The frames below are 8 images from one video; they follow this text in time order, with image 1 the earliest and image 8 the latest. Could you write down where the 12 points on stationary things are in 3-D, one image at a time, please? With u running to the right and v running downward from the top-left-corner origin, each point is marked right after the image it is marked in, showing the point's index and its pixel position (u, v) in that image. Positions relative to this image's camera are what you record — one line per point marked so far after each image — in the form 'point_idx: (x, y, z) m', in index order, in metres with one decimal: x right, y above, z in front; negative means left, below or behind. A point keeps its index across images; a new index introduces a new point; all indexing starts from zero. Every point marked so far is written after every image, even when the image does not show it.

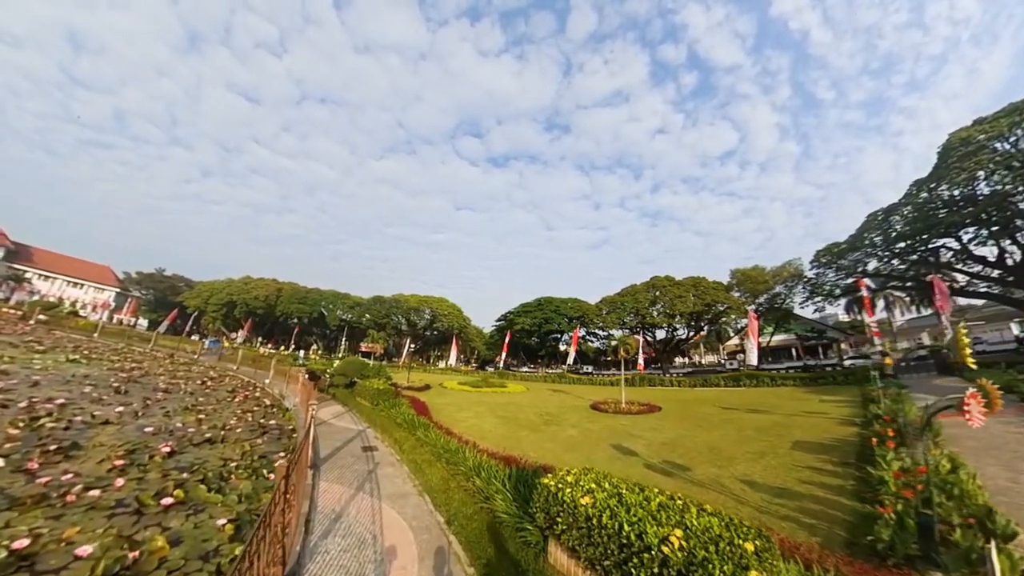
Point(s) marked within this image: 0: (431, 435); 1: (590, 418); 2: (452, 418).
0: (-1.6, -3.0, +8.6) m
1: (+3.5, -5.1, +17.2) m
2: (-1.8, -4.2, +13.7) m
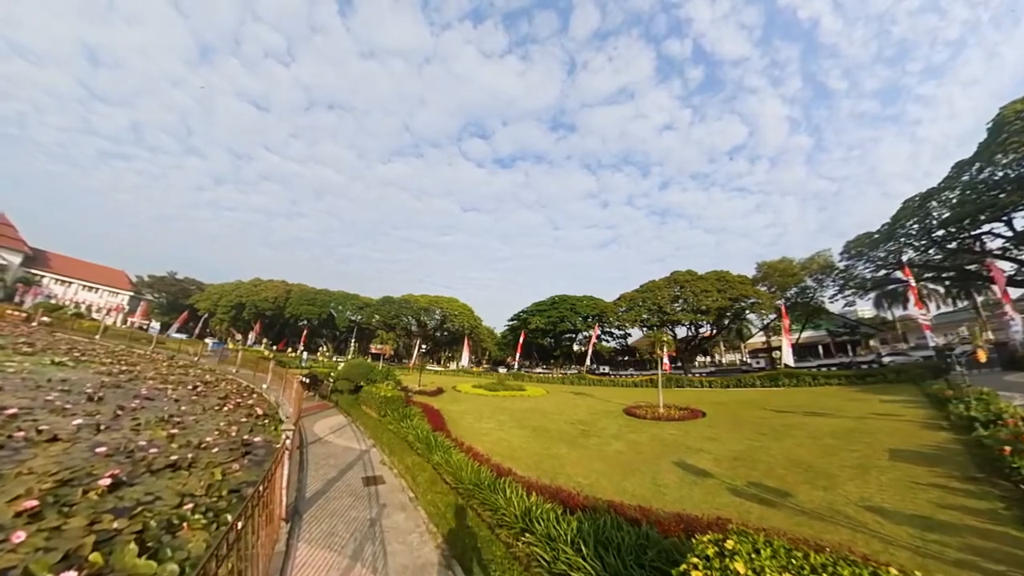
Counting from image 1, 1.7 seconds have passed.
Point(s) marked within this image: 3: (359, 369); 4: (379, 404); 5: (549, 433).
0: (-0.9, -2.7, +6.6) m
1: (+4.4, -4.7, +15.1) m
2: (-1.0, -3.9, +11.7) m
3: (-5.4, -2.9, +15.0) m
4: (-3.5, -3.1, +11.3) m
5: (+1.1, -4.2, +12.6) m
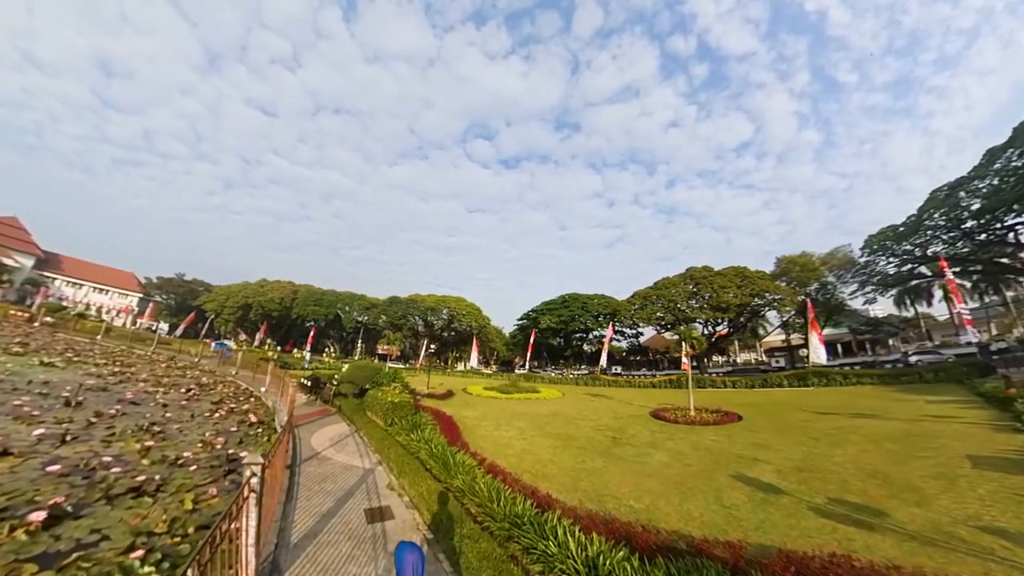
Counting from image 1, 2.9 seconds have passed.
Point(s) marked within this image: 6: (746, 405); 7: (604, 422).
0: (-0.3, -2.5, +5.2) m
1: (+5.0, -4.4, +13.6) m
2: (-0.4, -3.7, +10.3) m
3: (-4.7, -2.7, +13.7) m
4: (-2.9, -2.9, +10.0) m
5: (+1.7, -3.9, +11.2) m
6: (+10.6, -5.2, +19.7) m
7: (+3.2, -4.5, +14.9) m
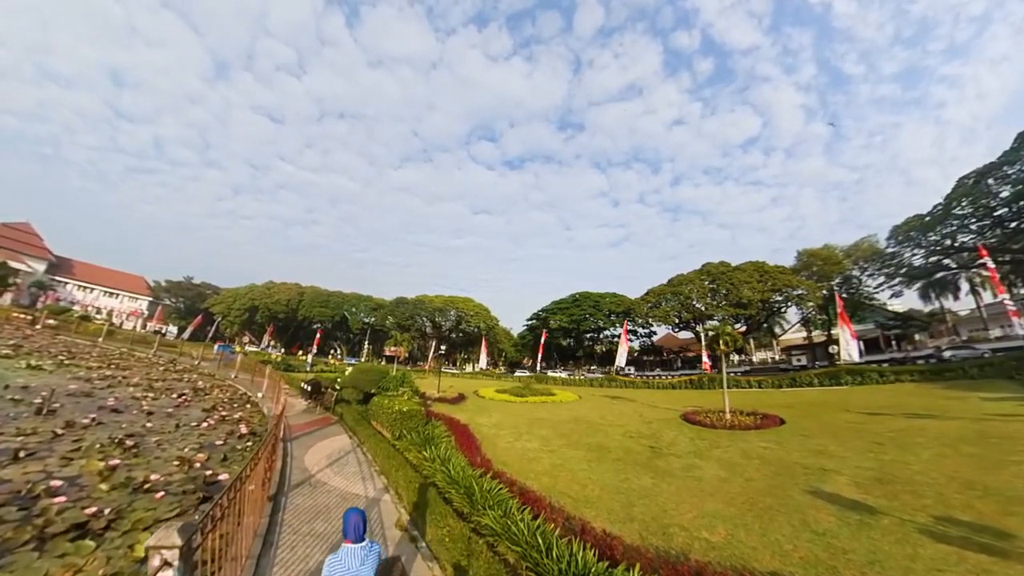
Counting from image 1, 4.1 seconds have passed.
0: (+0.1, -2.3, +3.9) m
1: (+5.6, -4.2, +12.3) m
2: (+0.2, -3.5, +9.0) m
3: (-4.2, -2.5, +12.4) m
4: (-2.3, -2.7, +8.7) m
5: (+2.3, -3.7, +9.8) m
6: (+11.3, -4.9, +18.2) m
7: (+3.8, -4.3, +13.5) m
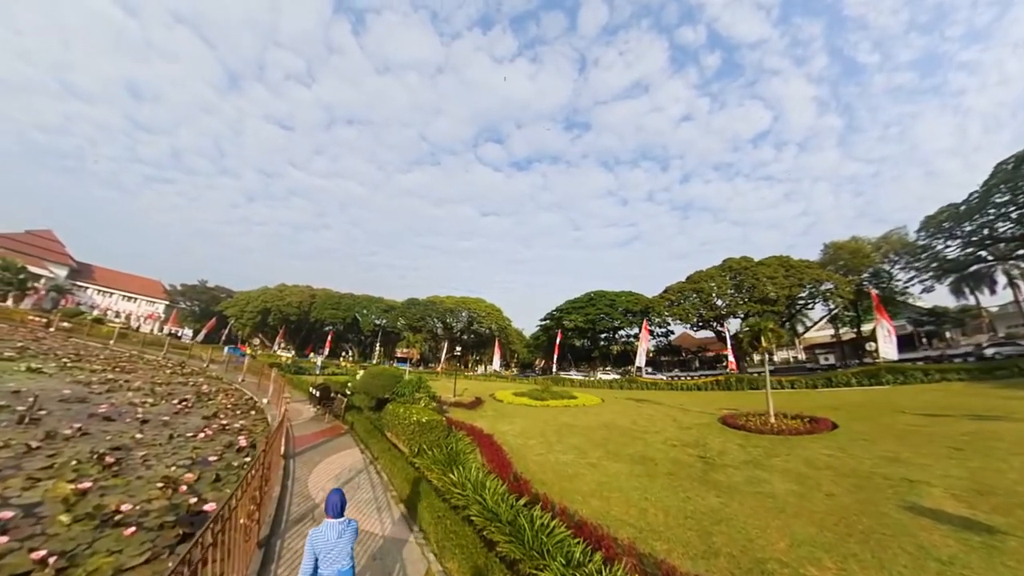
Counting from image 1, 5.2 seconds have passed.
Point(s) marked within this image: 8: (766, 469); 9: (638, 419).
0: (+0.6, -2.1, +2.7) m
1: (+6.3, -4.0, +11.0) m
2: (+0.8, -3.3, +7.8) m
3: (-3.4, -2.4, +11.3) m
4: (-1.7, -2.5, +7.6) m
5: (+2.9, -3.5, +8.6) m
6: (+12.1, -4.7, +16.8) m
7: (+4.5, -4.1, +12.2) m
8: (+5.1, -3.7, +8.7) m
9: (+4.3, -4.5, +14.9) m
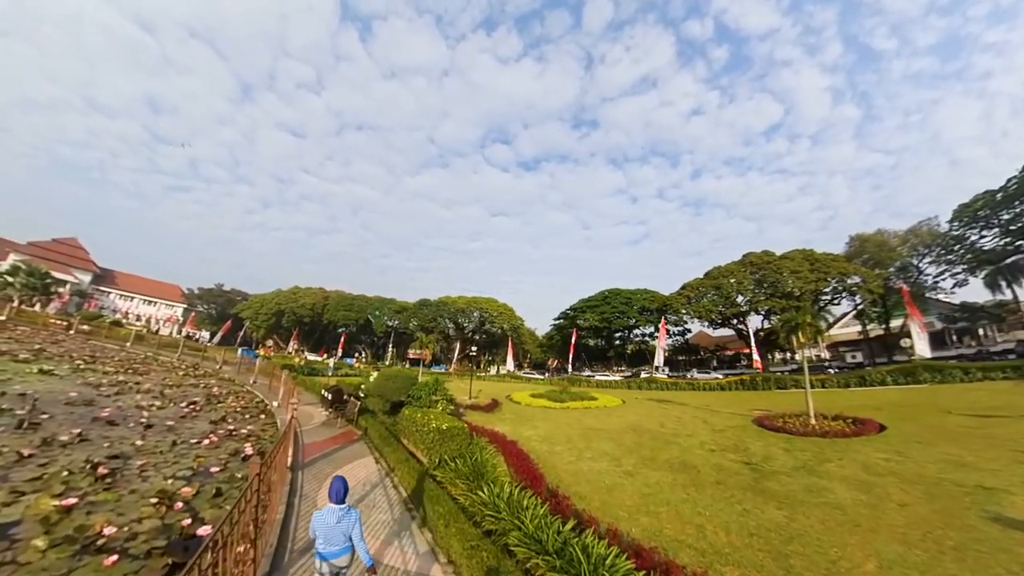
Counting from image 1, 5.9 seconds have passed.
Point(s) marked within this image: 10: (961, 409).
0: (+1.0, -1.9, +2.0) m
1: (+6.9, -3.8, +10.1) m
2: (+1.3, -3.1, +7.0) m
3: (-2.9, -2.3, +10.7) m
4: (-1.2, -2.4, +6.9) m
5: (+3.4, -3.4, +7.8) m
6: (+12.9, -4.4, +15.7) m
7: (+5.1, -3.9, +11.4) m
8: (+5.6, -3.5, +7.8) m
9: (+5.0, -4.3, +14.1) m
10: (+15.8, -4.3, +15.2) m
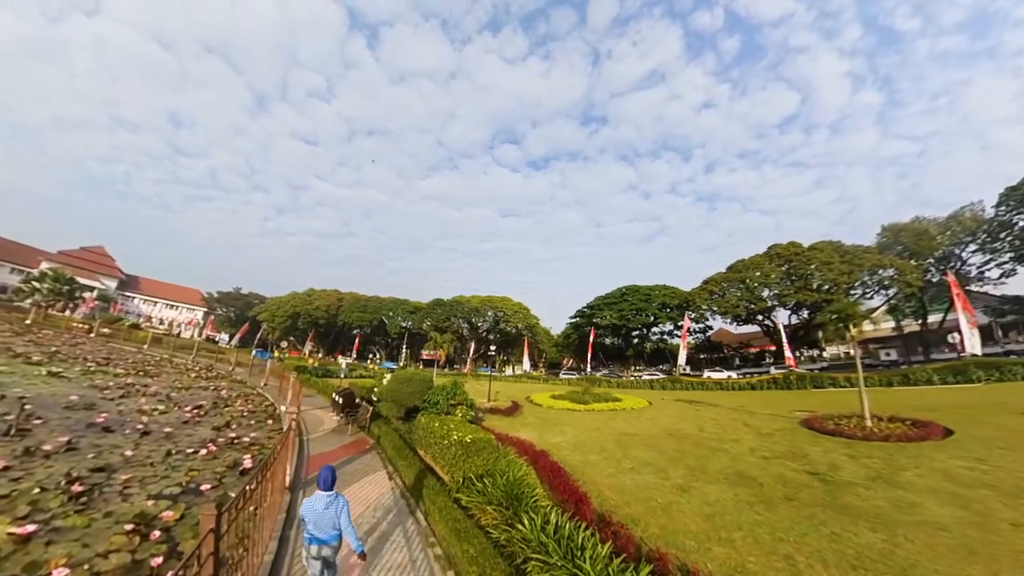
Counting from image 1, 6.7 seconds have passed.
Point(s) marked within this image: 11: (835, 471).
0: (+1.3, -1.7, +1.0) m
1: (+7.5, -3.5, +8.9) m
2: (+1.8, -2.9, +6.0) m
3: (-2.3, -2.1, +9.8) m
4: (-0.8, -2.2, +5.9) m
5: (+3.9, -3.1, +6.7) m
6: (+13.6, -4.1, +14.3) m
7: (+5.7, -3.7, +10.2) m
8: (+6.1, -3.2, +6.7) m
9: (+5.7, -4.1, +12.9) m
10: (+16.5, -3.9, +13.7) m
11: (+5.8, -3.4, +7.8) m
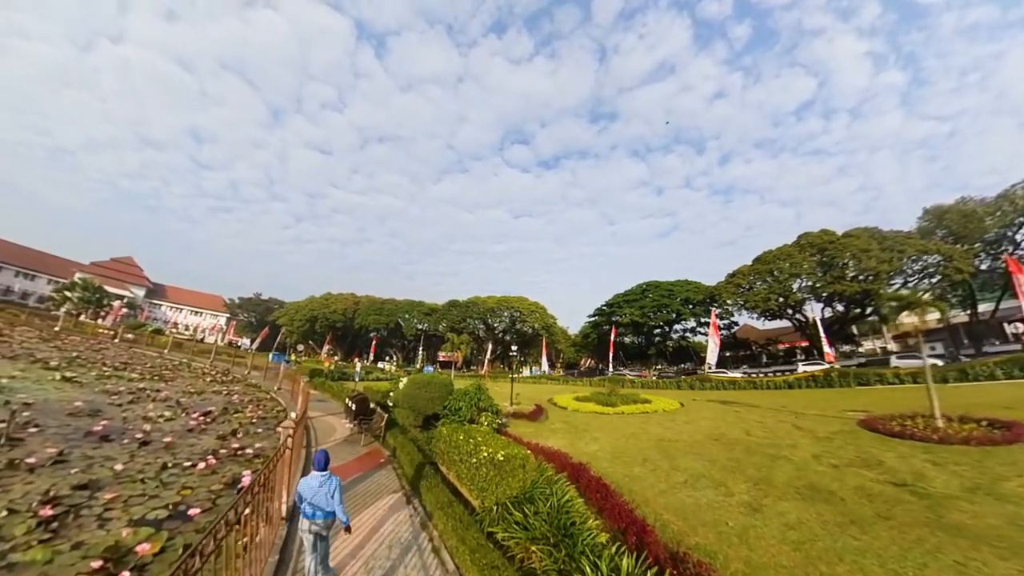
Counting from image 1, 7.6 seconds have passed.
0: (+1.6, -1.5, 0.0) m
1: (+8.1, -3.2, +7.6) m
2: (+2.3, -2.7, +5.0) m
3: (-1.7, -2.0, +8.9) m
4: (-0.3, -2.1, +5.0) m
5: (+4.4, -2.9, +5.6) m
6: (+14.4, -3.7, +12.9) m
7: (+6.4, -3.4, +9.1) m
8: (+6.6, -2.9, +5.5) m
9: (+6.5, -3.8, +11.8) m
10: (+17.3, -3.4, +12.2) m
11: (+6.4, -3.1, +6.7) m
